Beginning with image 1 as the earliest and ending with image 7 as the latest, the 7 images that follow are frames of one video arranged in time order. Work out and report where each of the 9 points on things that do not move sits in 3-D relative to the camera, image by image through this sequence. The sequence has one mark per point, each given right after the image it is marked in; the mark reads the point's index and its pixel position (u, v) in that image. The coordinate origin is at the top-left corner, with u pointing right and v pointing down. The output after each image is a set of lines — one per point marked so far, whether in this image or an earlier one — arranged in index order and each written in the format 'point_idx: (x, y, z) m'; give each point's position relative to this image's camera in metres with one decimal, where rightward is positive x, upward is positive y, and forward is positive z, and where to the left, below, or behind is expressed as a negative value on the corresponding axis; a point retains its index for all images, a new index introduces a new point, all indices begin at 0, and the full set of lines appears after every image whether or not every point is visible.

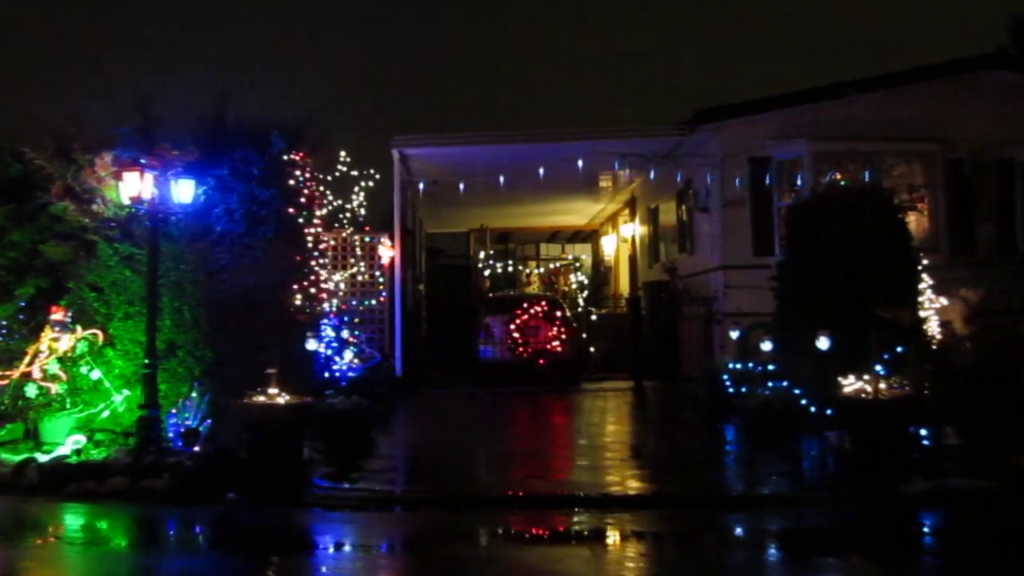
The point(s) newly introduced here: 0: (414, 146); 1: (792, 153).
0: (-1.9, +2.8, +16.7) m
1: (+5.4, +2.6, +16.6) m
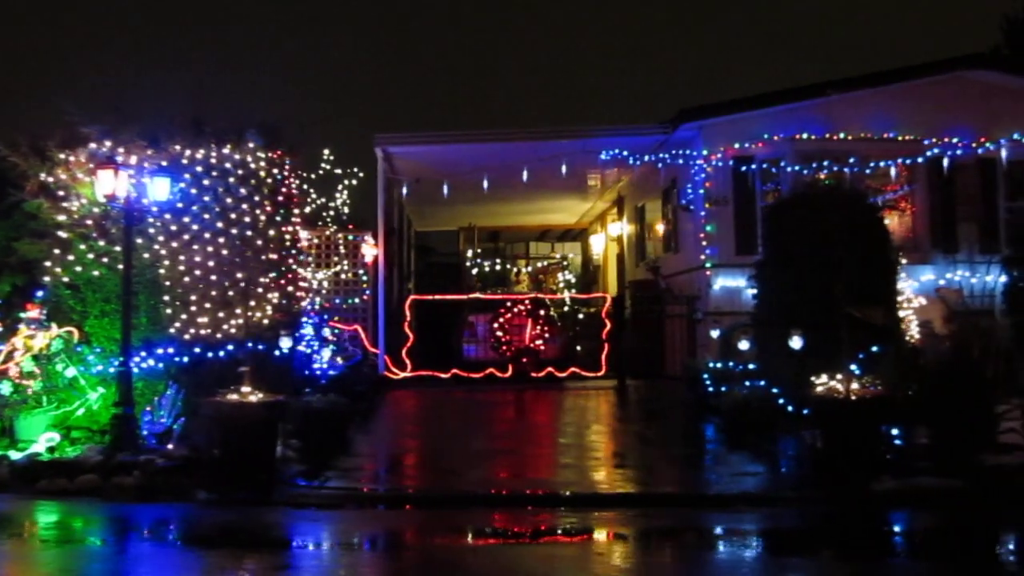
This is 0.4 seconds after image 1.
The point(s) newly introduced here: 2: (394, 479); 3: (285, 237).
0: (-2.2, +2.8, +16.7) m
1: (+5.1, +2.6, +16.6) m
2: (-1.4, -2.4, +10.7) m
3: (-3.4, +0.7, +12.5) m
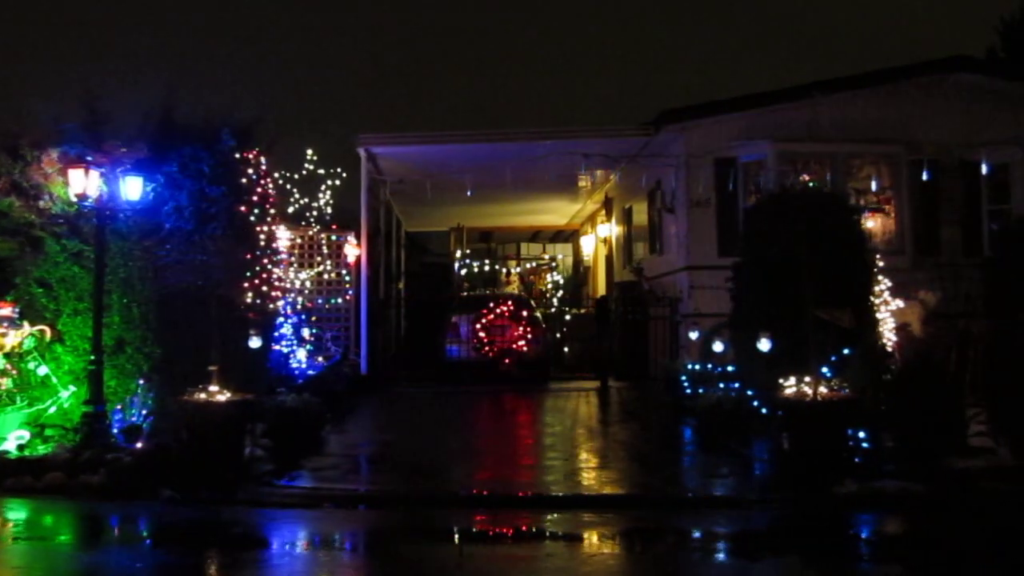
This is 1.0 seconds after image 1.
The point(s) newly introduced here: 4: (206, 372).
0: (-2.5, +2.8, +16.7) m
1: (+4.7, +2.6, +16.6) m
2: (-1.8, -2.4, +10.7) m
3: (-3.7, +0.7, +12.5) m
4: (-4.1, -1.1, +11.4) m
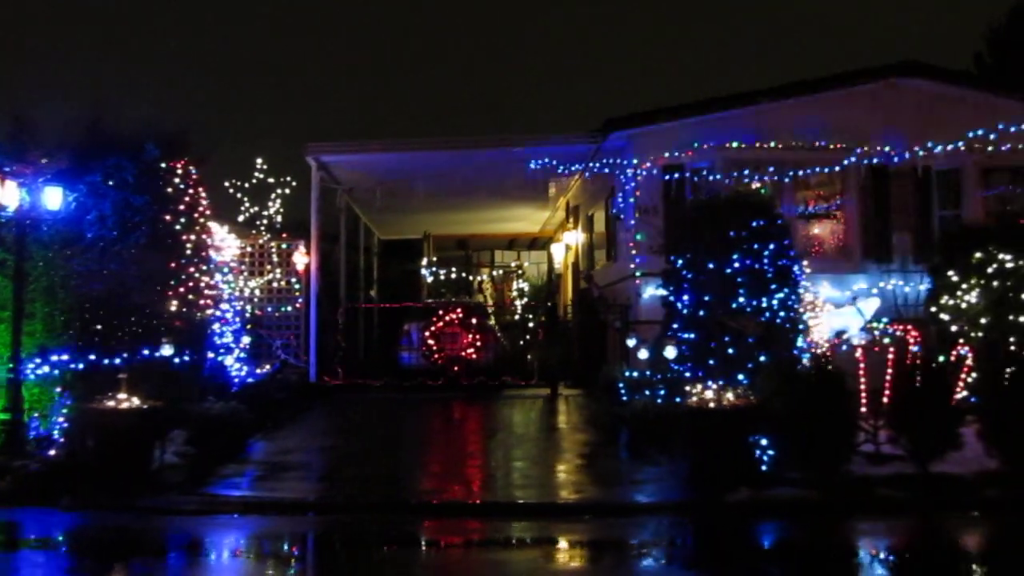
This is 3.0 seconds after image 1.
0: (-3.6, +2.6, +16.8) m
1: (+3.7, +2.5, +16.6) m
2: (-2.8, -2.5, +10.7) m
3: (-4.8, +0.6, +12.6) m
4: (-5.2, -1.2, +11.5) m
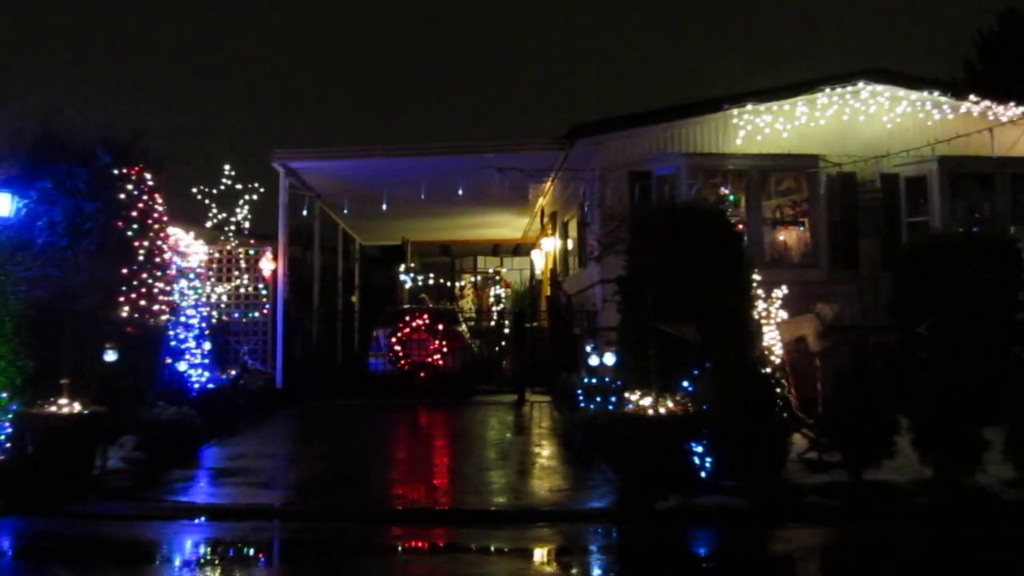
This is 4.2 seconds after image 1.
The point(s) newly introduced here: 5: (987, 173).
0: (-4.2, +2.5, +16.9) m
1: (+3.0, +2.3, +16.6) m
2: (-3.6, -2.6, +10.8) m
3: (-5.5, +0.5, +12.7) m
4: (-5.9, -1.3, +11.5) m
5: (+9.3, +2.2, +16.8) m
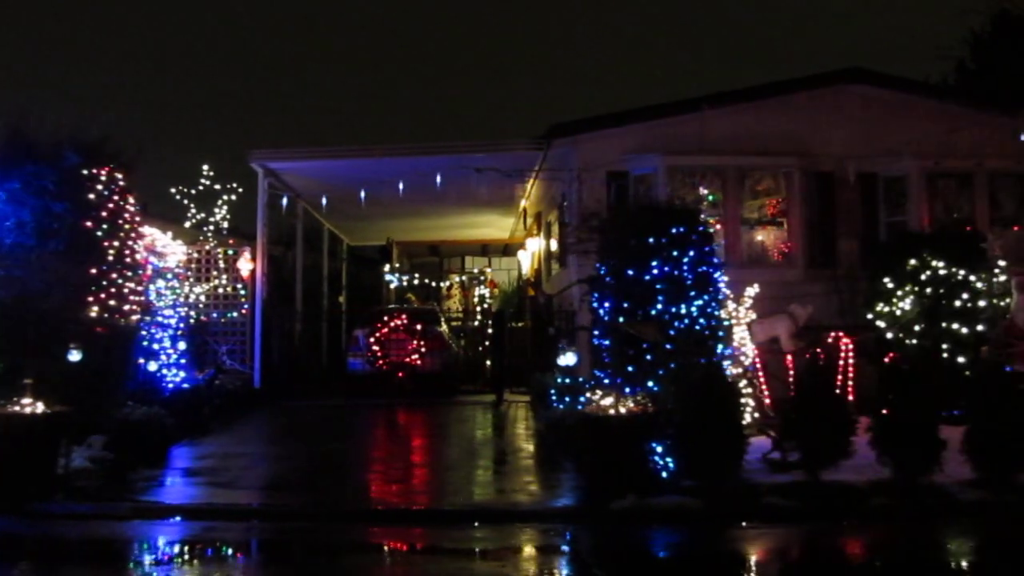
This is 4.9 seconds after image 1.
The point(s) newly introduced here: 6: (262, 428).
0: (-4.7, +2.5, +16.9) m
1: (+2.6, +2.3, +16.6) m
2: (-4.0, -2.6, +10.8) m
3: (-5.9, +0.5, +12.7) m
4: (-6.4, -1.3, +11.5) m
5: (+8.9, +2.3, +16.8) m
6: (-4.4, -2.4, +14.9) m
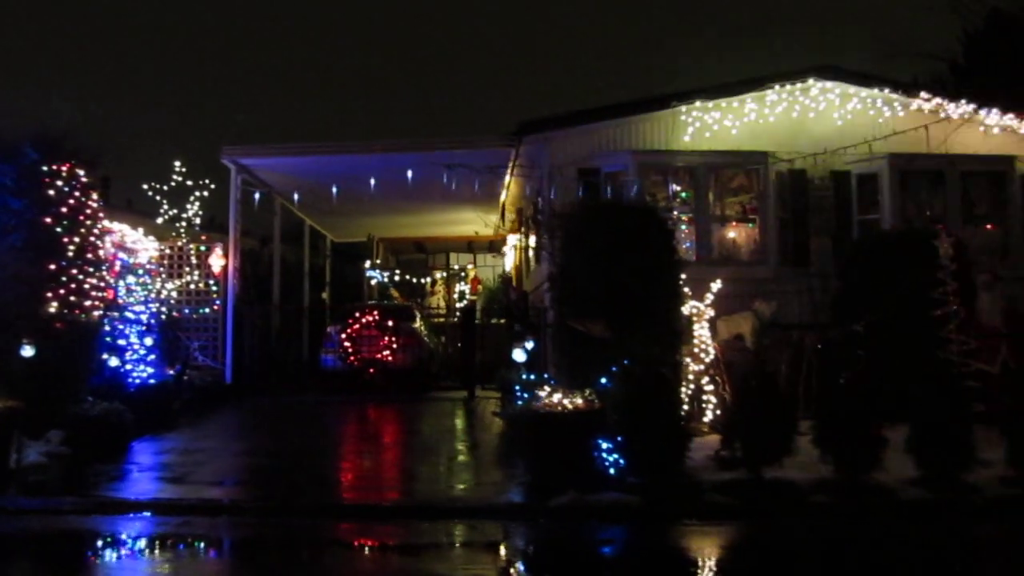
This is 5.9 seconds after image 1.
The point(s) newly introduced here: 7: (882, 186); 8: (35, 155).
0: (-5.2, +2.6, +16.9) m
1: (+2.0, +2.4, +16.6) m
2: (-4.6, -2.5, +10.8) m
3: (-6.5, +0.6, +12.7) m
4: (-7.0, -1.2, +11.6) m
5: (+8.3, +2.3, +16.7) m
6: (-4.9, -2.4, +15.0) m
7: (+7.2, +2.0, +16.7) m
8: (-6.8, +1.9, +12.2) m
